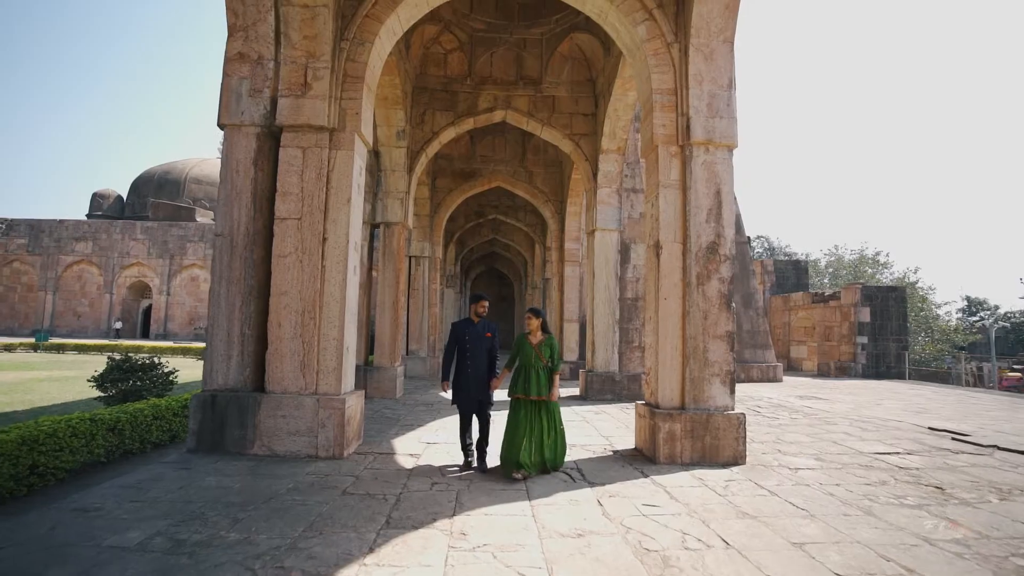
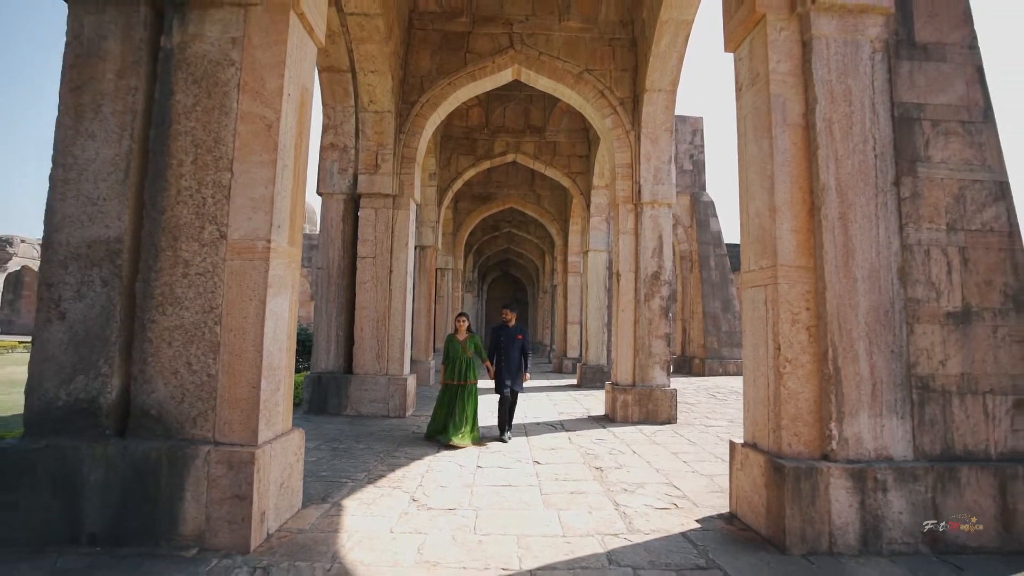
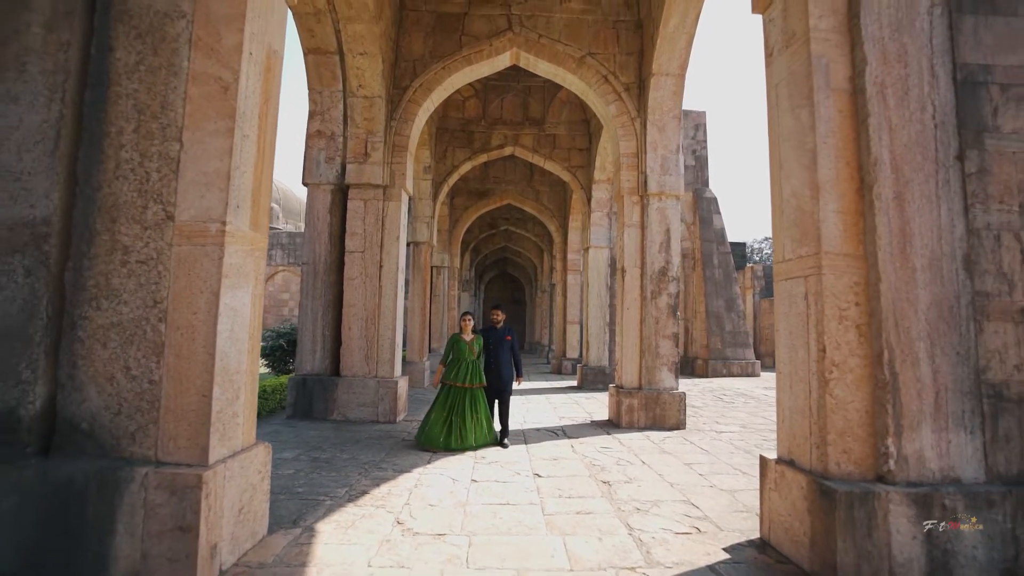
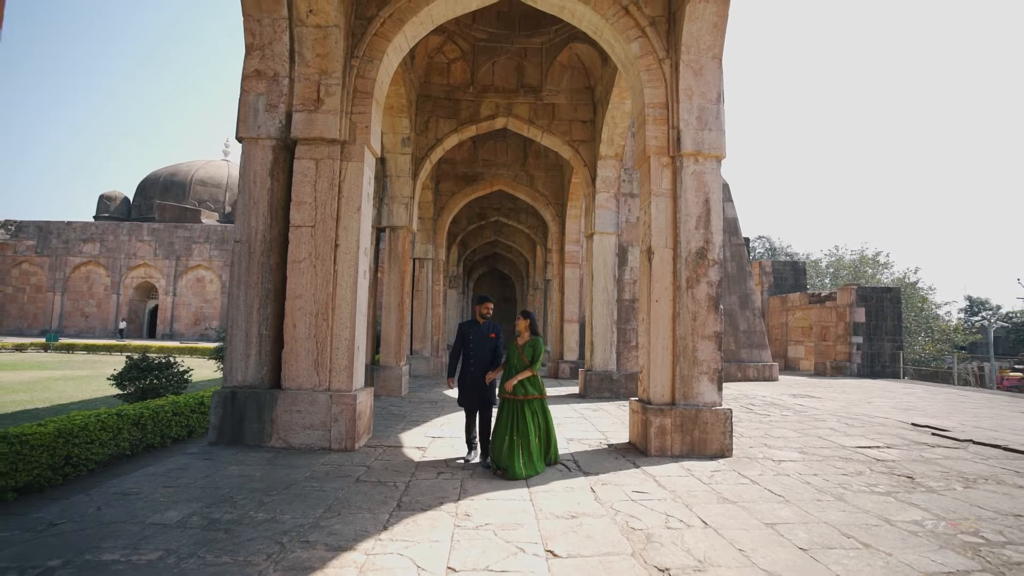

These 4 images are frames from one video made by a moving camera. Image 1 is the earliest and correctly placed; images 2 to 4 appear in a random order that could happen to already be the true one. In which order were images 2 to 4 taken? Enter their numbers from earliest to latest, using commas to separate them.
4, 3, 2
